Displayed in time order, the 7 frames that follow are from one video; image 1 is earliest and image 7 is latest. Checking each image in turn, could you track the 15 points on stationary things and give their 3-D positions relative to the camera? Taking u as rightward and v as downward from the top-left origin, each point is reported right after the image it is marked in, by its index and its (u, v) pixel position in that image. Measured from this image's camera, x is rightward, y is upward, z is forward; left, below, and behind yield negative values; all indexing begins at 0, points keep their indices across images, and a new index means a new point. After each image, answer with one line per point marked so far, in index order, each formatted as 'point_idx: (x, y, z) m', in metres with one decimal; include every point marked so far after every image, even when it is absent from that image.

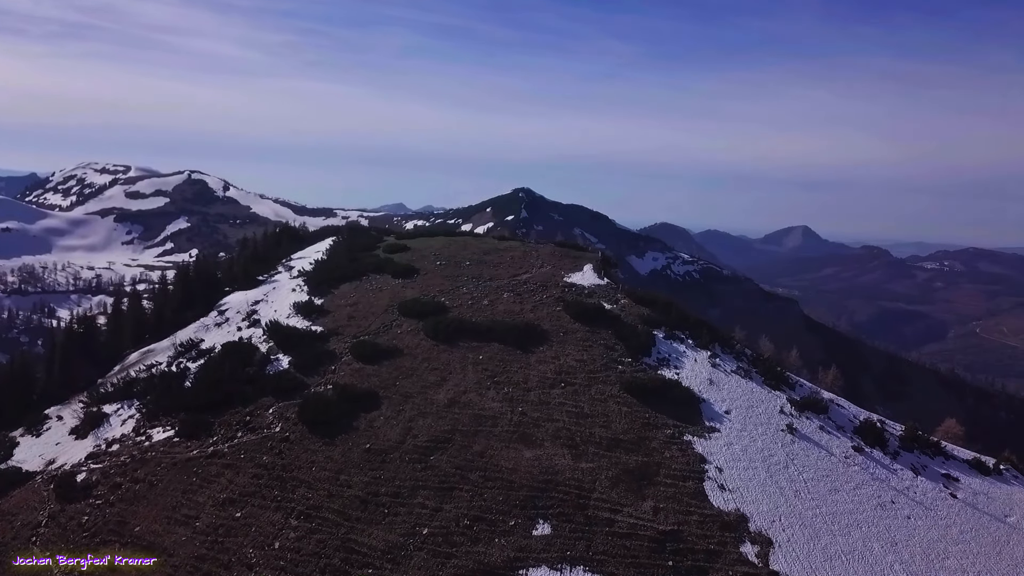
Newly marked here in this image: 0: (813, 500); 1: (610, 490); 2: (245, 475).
0: (+8.2, -5.8, +16.2) m
1: (+2.6, -5.2, +15.5) m
2: (-7.3, -5.1, +16.3) m
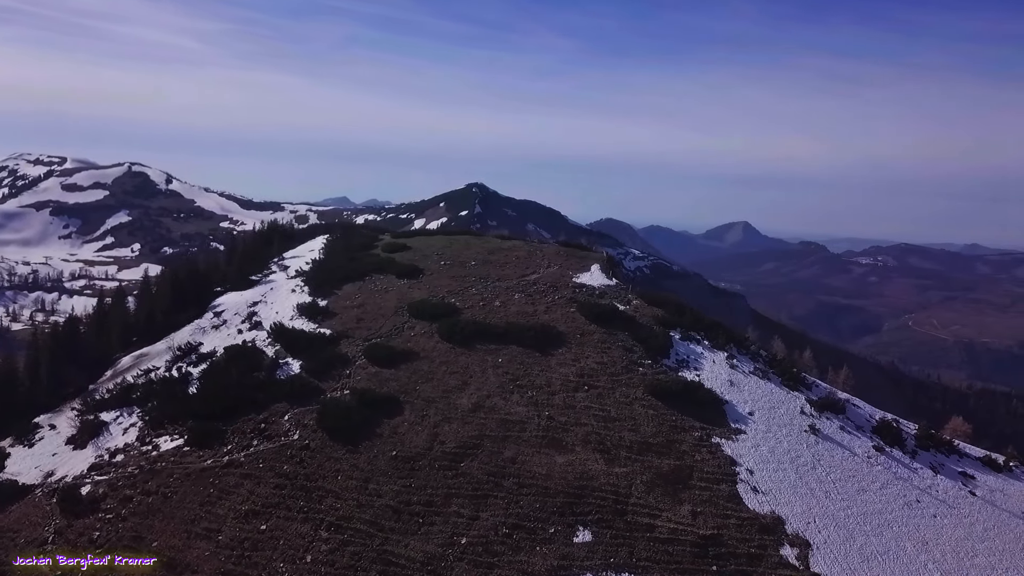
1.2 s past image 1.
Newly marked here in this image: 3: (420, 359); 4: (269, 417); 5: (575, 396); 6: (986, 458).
0: (+9.1, -5.8, +16.2) m
1: (+3.5, -5.3, +15.3) m
2: (-6.4, -5.2, +15.6) m
3: (-3.0, -2.4, +20.0) m
4: (-7.2, -3.9, +17.8) m
5: (+2.0, -3.3, +18.4) m
6: (+15.8, -5.6, +19.9) m
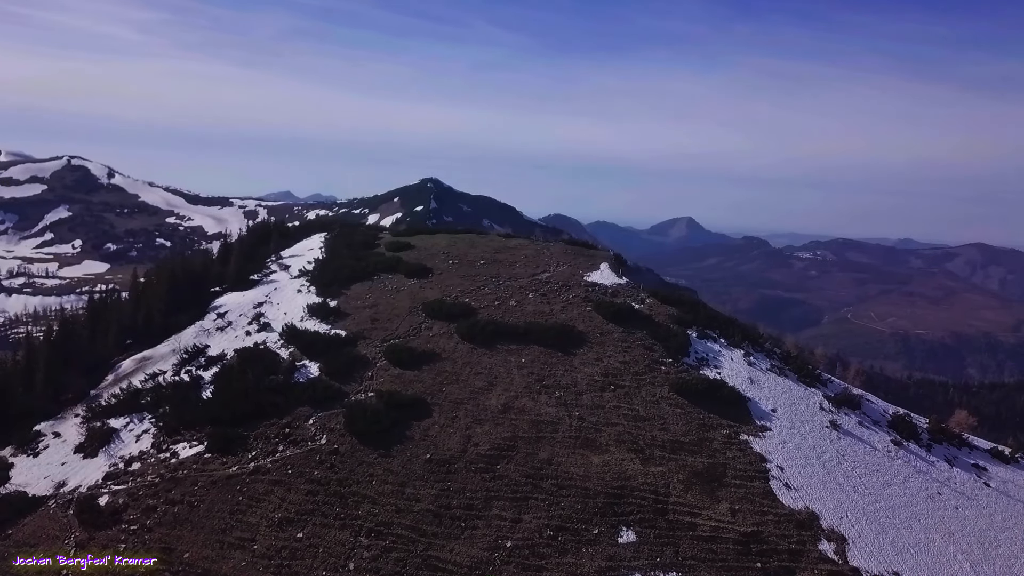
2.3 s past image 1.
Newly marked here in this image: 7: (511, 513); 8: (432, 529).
0: (+10.0, -5.8, +16.5) m
1: (+4.5, -5.3, +15.4) m
2: (-5.4, -5.2, +15.2) m
3: (-2.3, -2.4, +19.7) m
4: (-6.4, -3.9, +17.4) m
5: (+2.8, -3.3, +18.4) m
6: (+16.6, -5.6, +20.6) m
7: (0.0, -5.5, +14.5) m
8: (-1.9, -5.7, +14.1) m
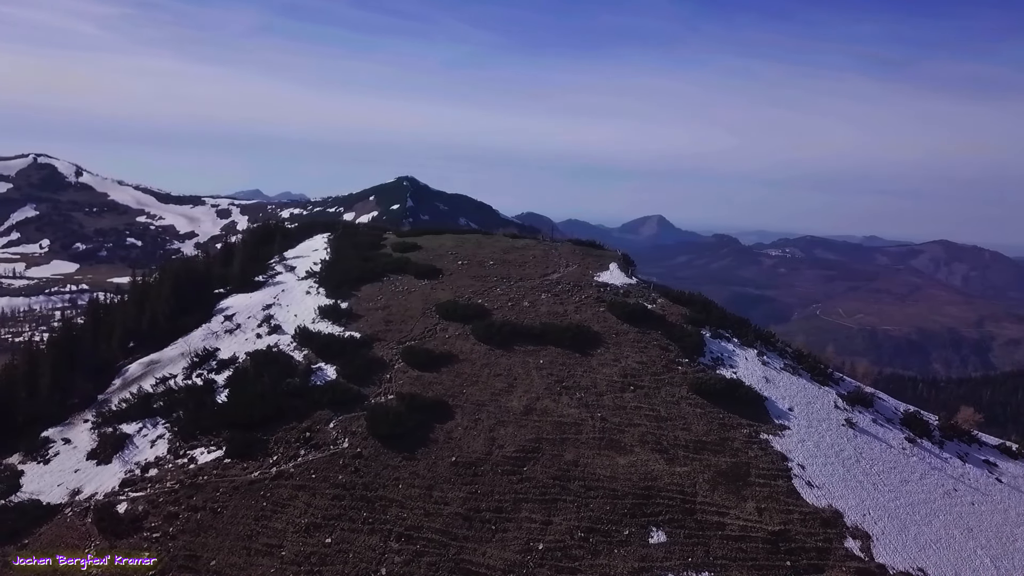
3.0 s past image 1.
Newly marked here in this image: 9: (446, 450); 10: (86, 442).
0: (+10.7, -5.8, +16.7) m
1: (+5.2, -5.3, +15.4) m
2: (-4.7, -5.2, +15.0) m
3: (-1.7, -2.4, +19.6) m
4: (-5.7, -3.9, +17.2) m
5: (+3.4, -3.3, +18.4) m
6: (+17.2, -5.5, +20.9) m
7: (+0.7, -5.5, +14.5) m
8: (-1.2, -5.7, +14.0) m
9: (-1.8, -4.4, +16.1) m
10: (-13.0, -4.7, +18.3) m
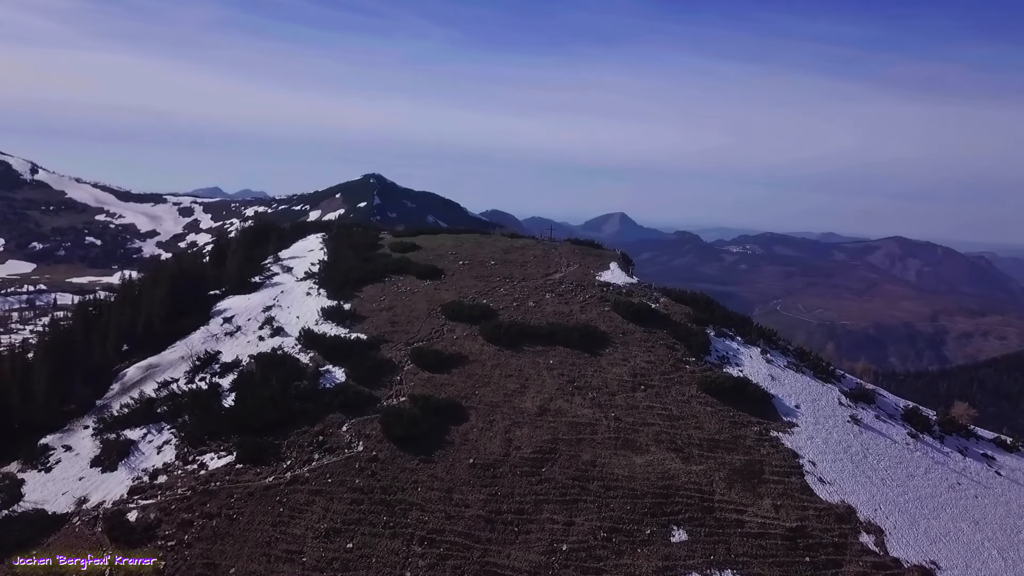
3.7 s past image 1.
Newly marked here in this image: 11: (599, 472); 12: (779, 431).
0: (+11.1, -5.7, +17.1) m
1: (+5.6, -5.3, +15.6) m
2: (-4.2, -5.3, +14.8) m
3: (-1.4, -2.4, +19.5) m
4: (-5.3, -4.0, +16.9) m
5: (+3.8, -3.3, +18.5) m
6: (+17.5, -5.4, +21.4) m
7: (+1.2, -5.5, +14.5) m
8: (-0.6, -5.8, +13.9) m
9: (-1.3, -4.4, +16.0) m
10: (-12.7, -4.8, +17.9) m
11: (+2.3, -4.8, +15.6) m
12: (+8.1, -4.4, +18.1) m
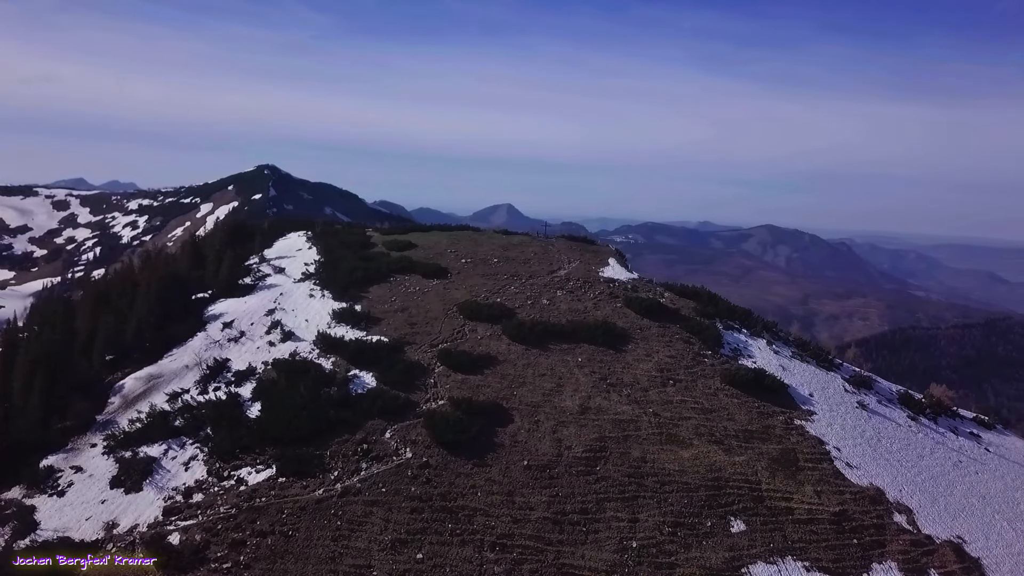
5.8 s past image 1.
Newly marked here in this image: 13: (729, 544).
0: (+12.4, -5.5, +18.3) m
1: (+7.1, -5.2, +16.2) m
2: (-2.7, -5.4, +14.4) m
3: (-0.4, -2.4, +19.4) m
4: (-4.0, -4.1, +16.4) m
5: (+4.9, -3.2, +18.9) m
6: (+18.2, -5.1, +23.3) m
7: (+2.8, -5.5, +14.6) m
8: (+1.0, -5.8, +13.9) m
9: (+0.1, -4.4, +15.9) m
10: (-11.4, -5.0, +16.6) m
11: (+3.7, -4.8, +15.9) m
12: (+9.2, -4.2, +19.0) m
13: (+5.2, -6.1, +14.3) m
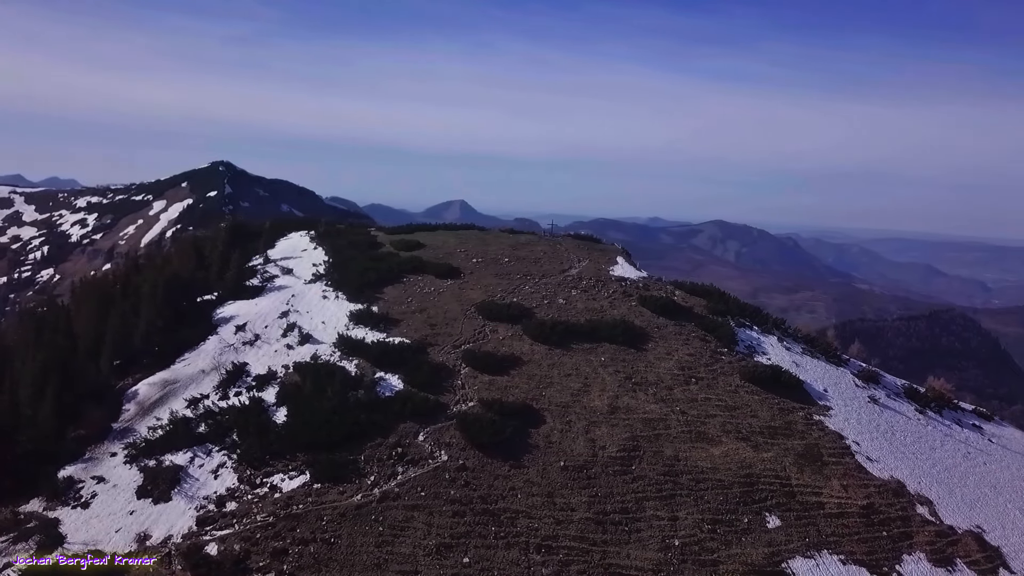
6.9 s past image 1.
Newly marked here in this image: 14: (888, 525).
0: (+13.2, -5.5, +18.9) m
1: (+8.0, -5.2, +16.6) m
2: (-1.7, -5.5, +14.4) m
3: (+0.4, -2.4, +19.4) m
4: (-3.0, -4.1, +16.3) m
5: (+5.7, -3.2, +19.1) m
6: (+18.8, -4.9, +24.1) m
7: (+3.8, -5.5, +14.8) m
8: (+2.1, -5.9, +14.0) m
9: (+1.0, -4.5, +16.0) m
10: (-10.4, -5.1, +16.1) m
11: (+4.7, -4.8, +16.1) m
12: (+10.0, -4.1, +19.4) m
13: (+6.2, -6.1, +14.5) m
14: (+9.8, -6.2, +15.6) m
